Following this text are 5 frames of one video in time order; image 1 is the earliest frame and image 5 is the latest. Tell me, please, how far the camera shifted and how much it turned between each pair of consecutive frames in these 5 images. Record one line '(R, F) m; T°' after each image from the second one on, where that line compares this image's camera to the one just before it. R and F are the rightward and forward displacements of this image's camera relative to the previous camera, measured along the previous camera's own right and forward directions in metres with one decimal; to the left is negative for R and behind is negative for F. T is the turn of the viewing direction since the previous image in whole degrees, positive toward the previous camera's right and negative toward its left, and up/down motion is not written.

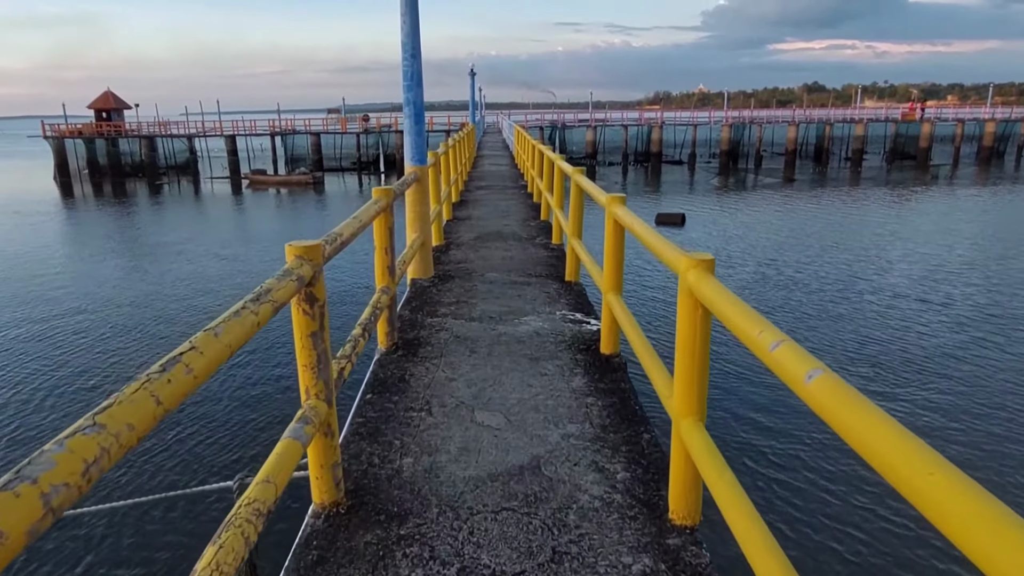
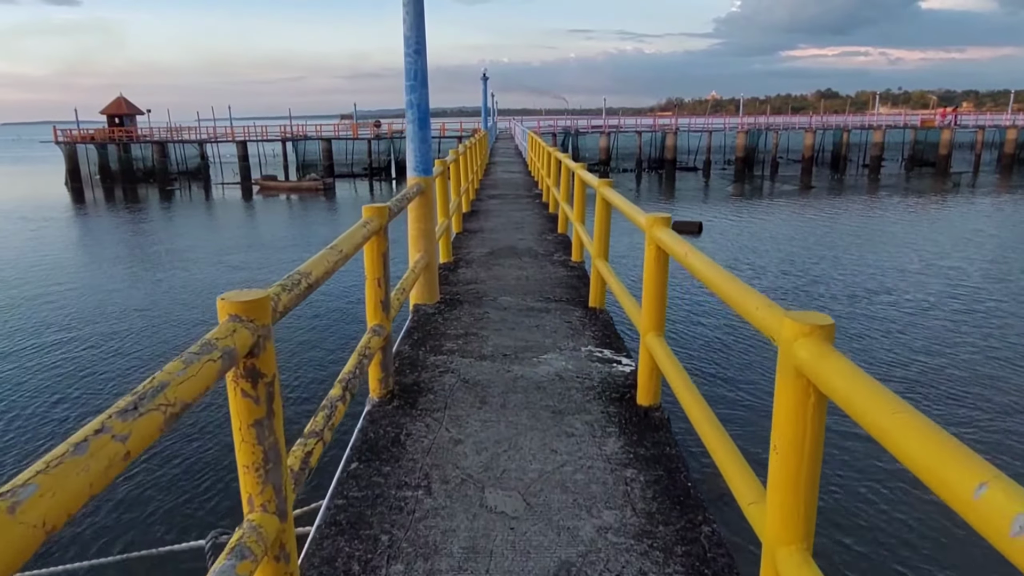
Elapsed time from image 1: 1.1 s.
(0.0, +0.6) m; -1°
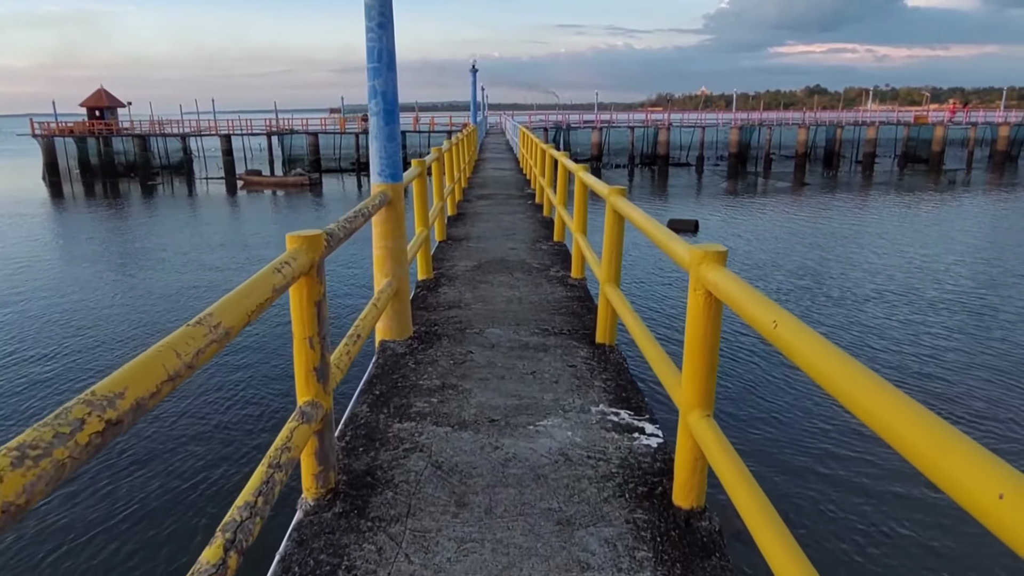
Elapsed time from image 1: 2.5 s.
(0.0, +0.9) m; +1°
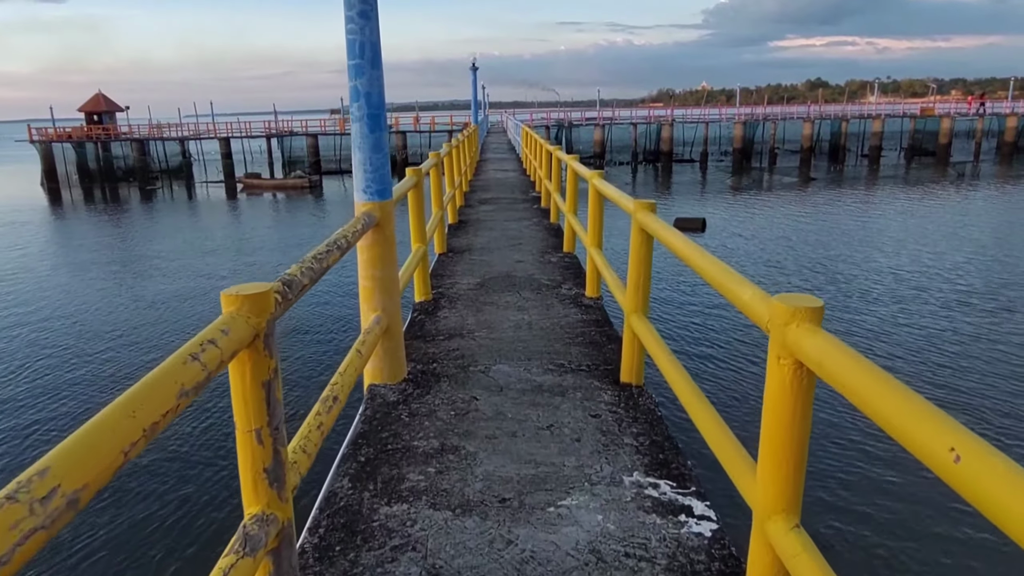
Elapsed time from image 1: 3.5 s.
(0.0, +0.5) m; 0°
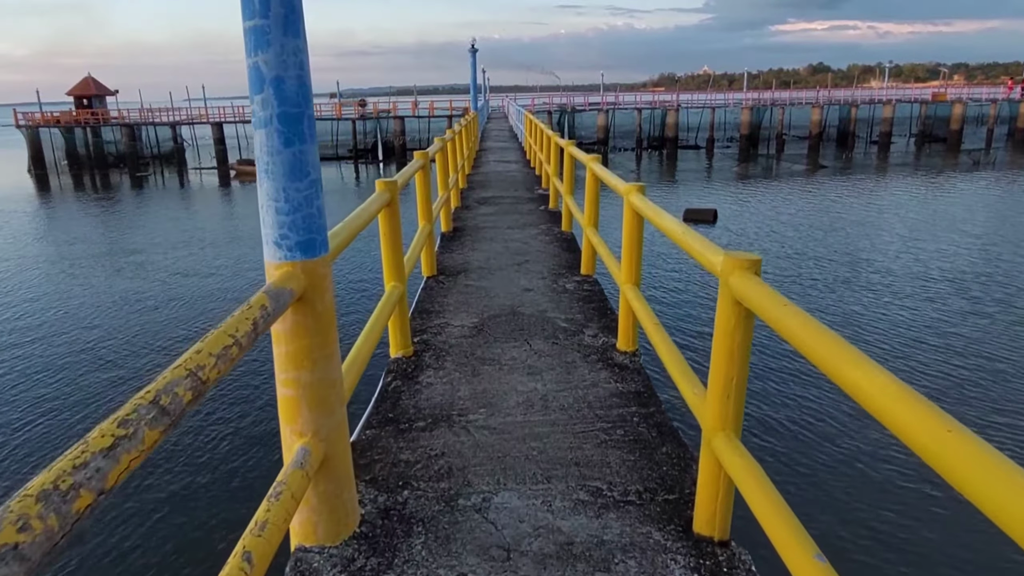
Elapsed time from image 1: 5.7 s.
(0.0, +1.2) m; 0°
